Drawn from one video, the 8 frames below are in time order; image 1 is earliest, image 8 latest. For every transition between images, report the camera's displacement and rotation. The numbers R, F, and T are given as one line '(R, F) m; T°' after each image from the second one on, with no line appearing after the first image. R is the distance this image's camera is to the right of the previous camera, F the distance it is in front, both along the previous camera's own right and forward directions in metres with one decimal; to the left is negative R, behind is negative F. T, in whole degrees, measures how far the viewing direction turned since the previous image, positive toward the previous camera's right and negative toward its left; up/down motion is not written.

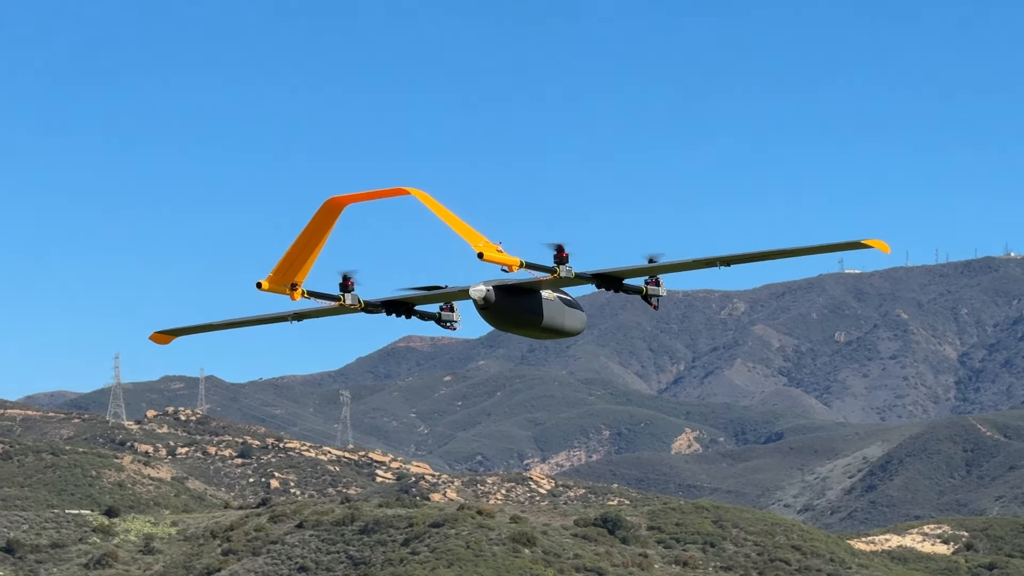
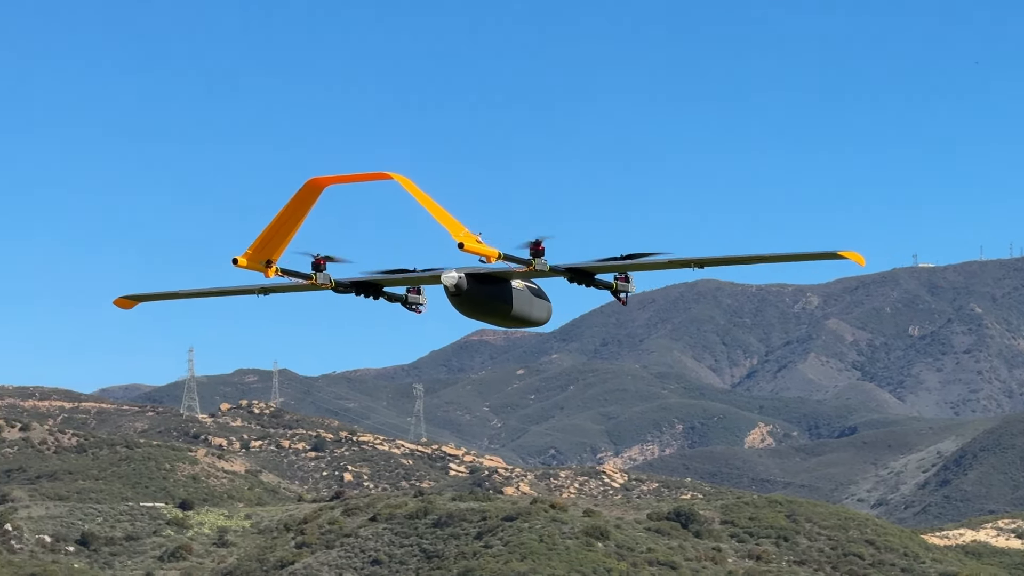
(+0.3, +0.1) m; -3°
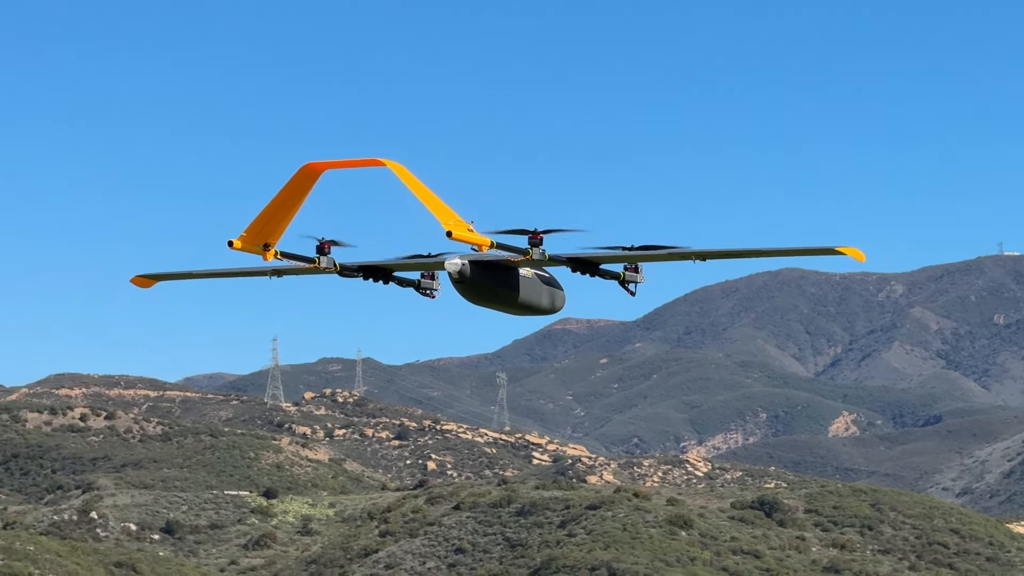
(+0.5, +0.2) m; -3°
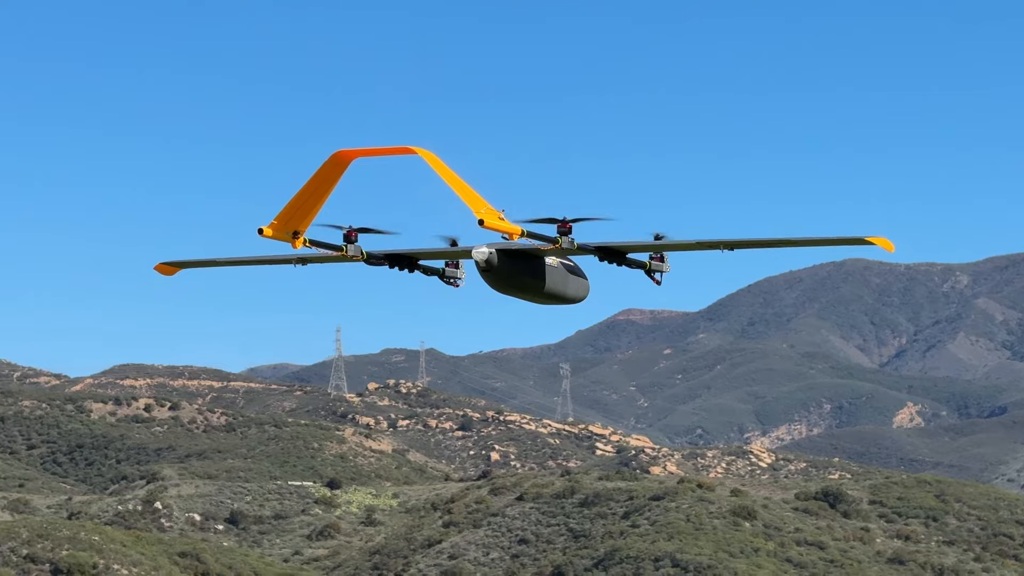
(+0.3, -0.1) m; -3°
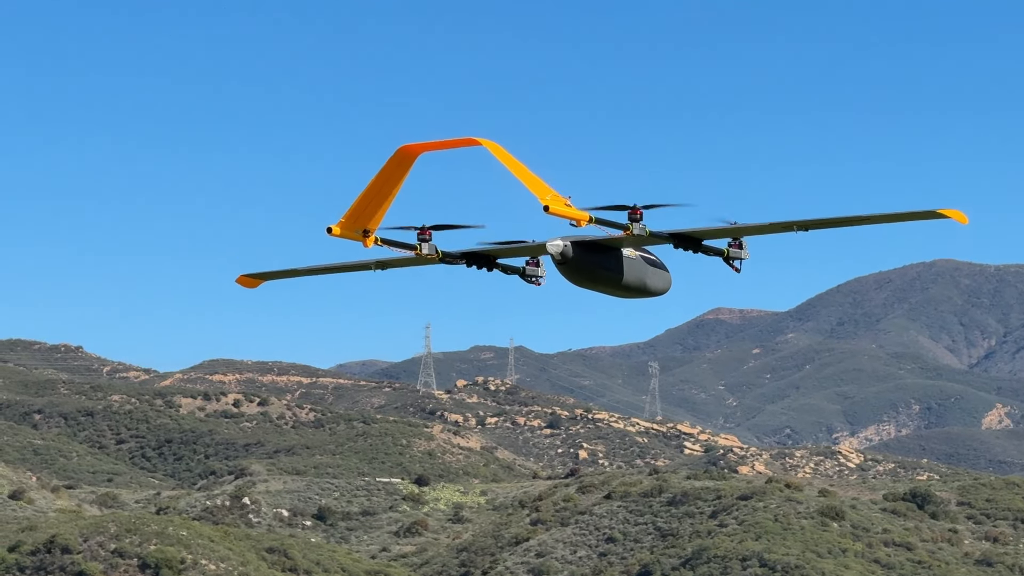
(+0.7, -0.8) m; -4°
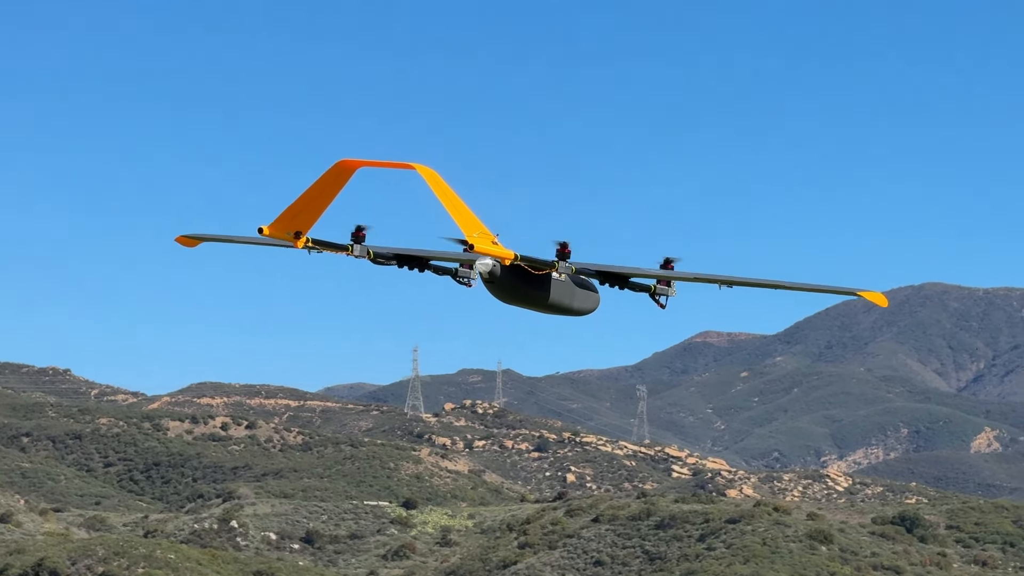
(-0.1, +0.1) m; +1°
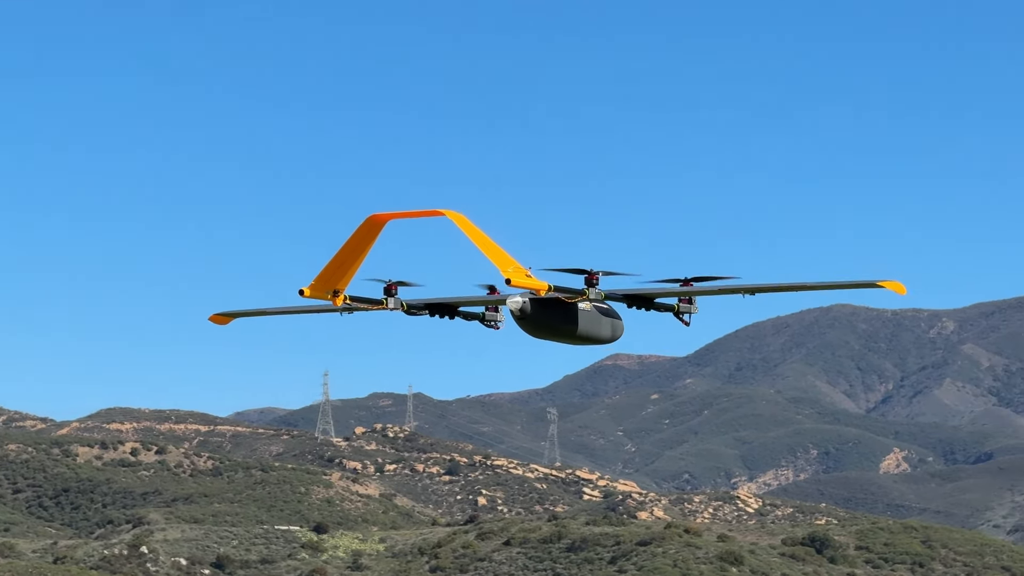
(-0.5, +0.4) m; +4°
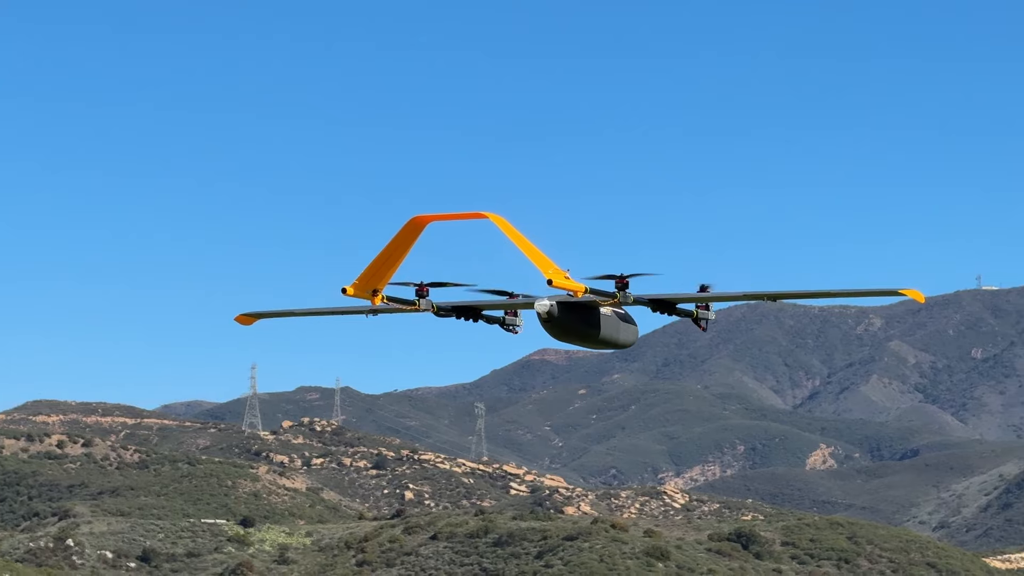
(-0.5, +0.2) m; +3°
